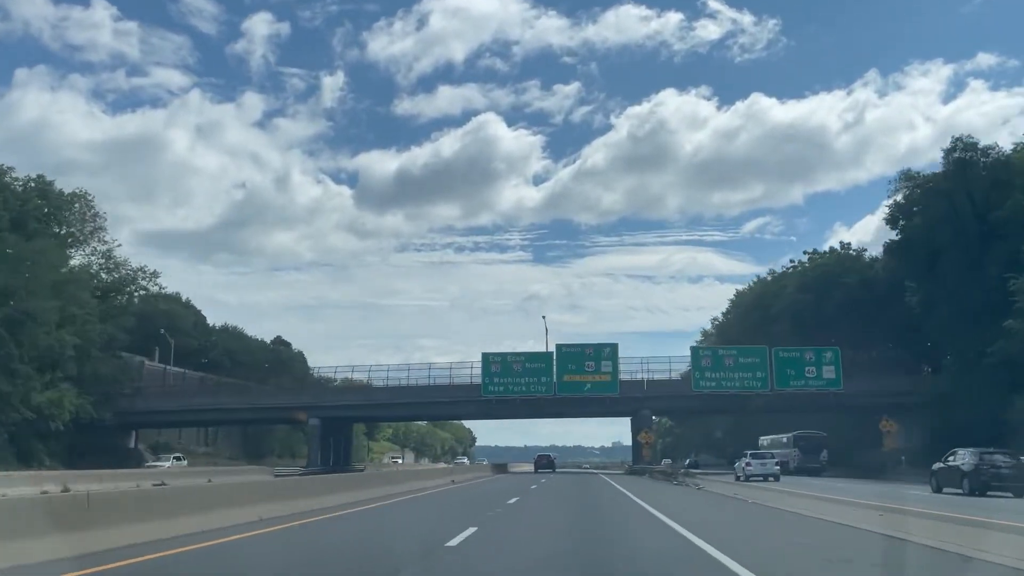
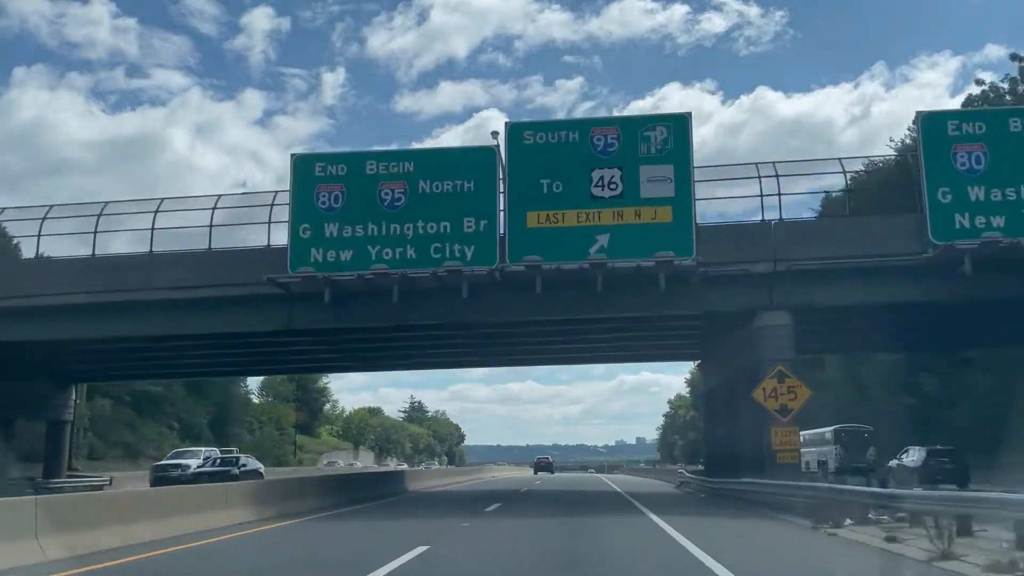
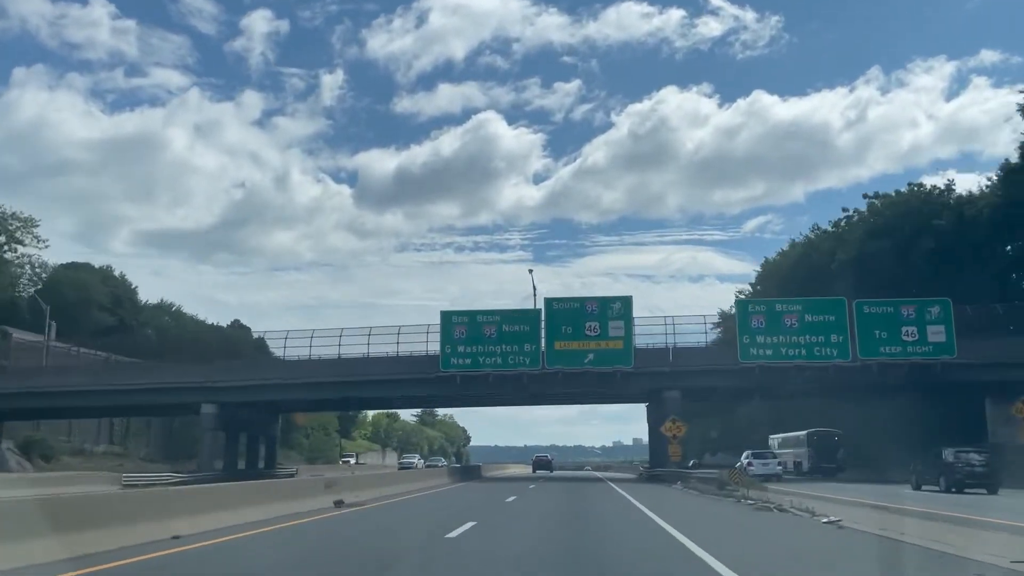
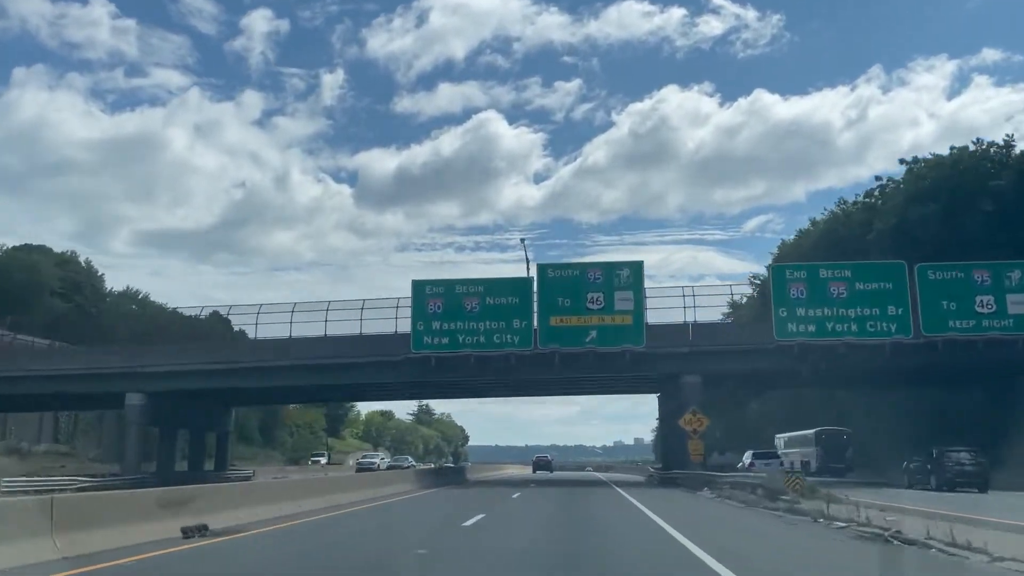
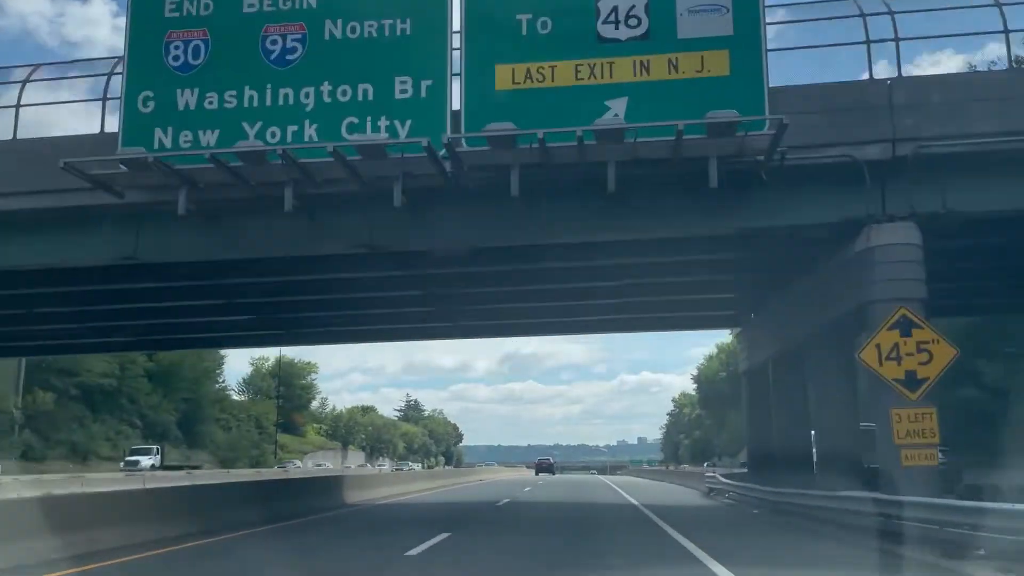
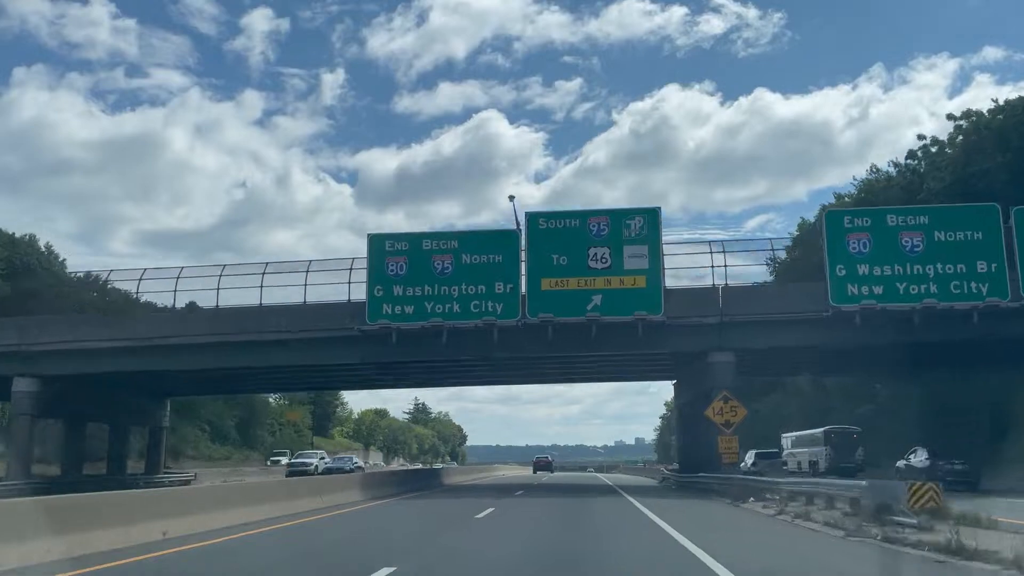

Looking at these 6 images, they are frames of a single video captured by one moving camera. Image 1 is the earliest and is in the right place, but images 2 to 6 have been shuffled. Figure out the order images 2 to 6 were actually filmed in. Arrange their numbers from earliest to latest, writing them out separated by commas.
3, 4, 6, 2, 5
